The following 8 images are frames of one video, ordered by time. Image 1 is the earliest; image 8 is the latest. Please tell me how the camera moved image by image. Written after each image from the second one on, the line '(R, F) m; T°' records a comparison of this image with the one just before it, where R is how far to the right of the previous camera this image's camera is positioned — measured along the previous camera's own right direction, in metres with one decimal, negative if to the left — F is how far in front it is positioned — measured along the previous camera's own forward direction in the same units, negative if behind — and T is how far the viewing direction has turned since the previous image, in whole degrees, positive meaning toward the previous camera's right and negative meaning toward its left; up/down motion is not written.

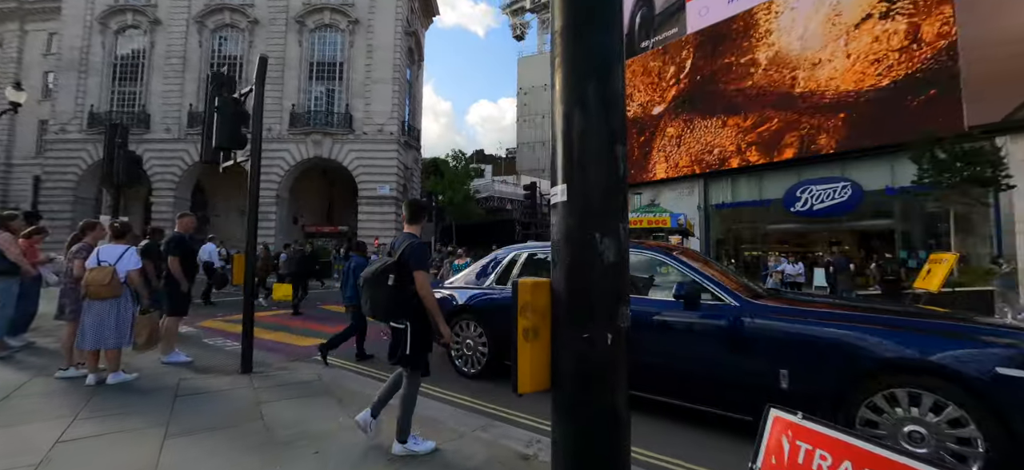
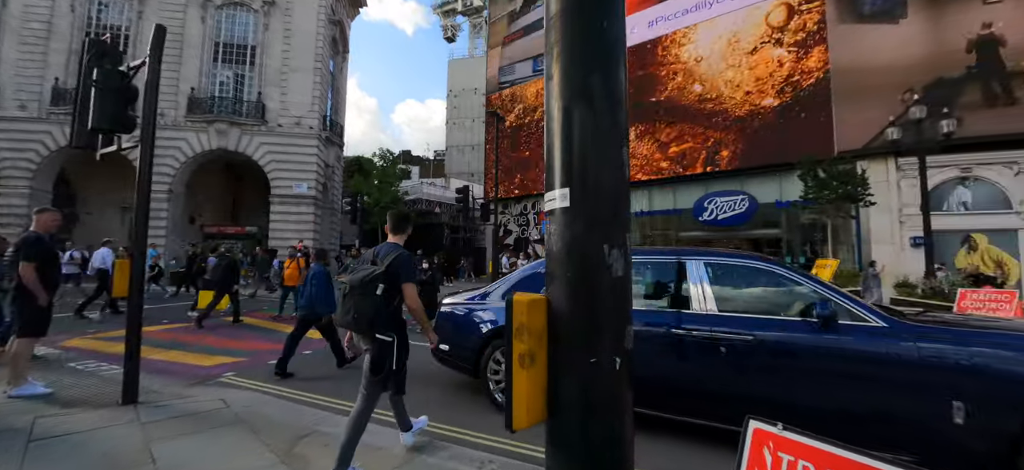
(-0.2, +0.2) m; +10°
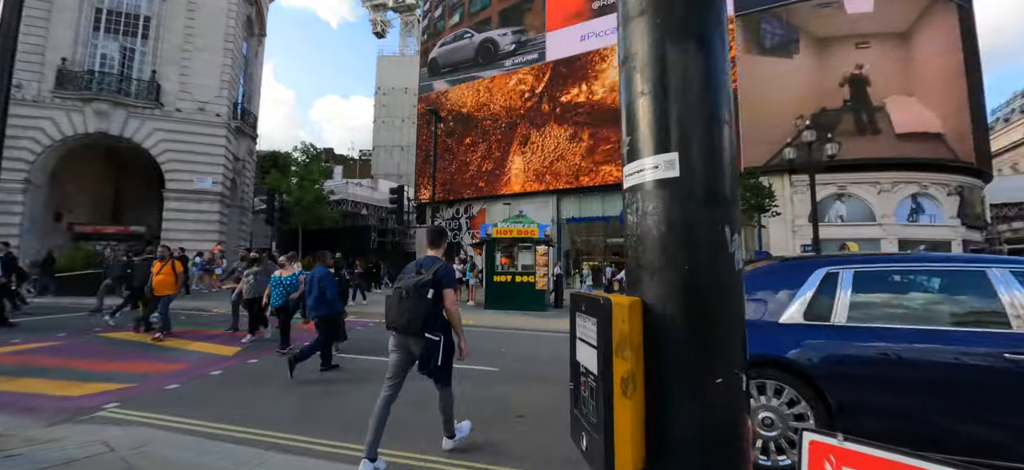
(-0.3, +0.4) m; +10°
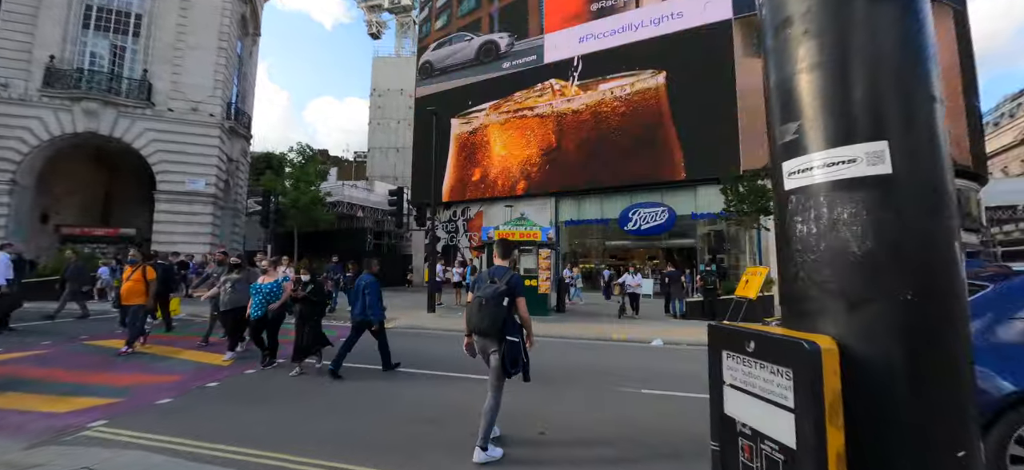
(-0.2, +0.2) m; +1°
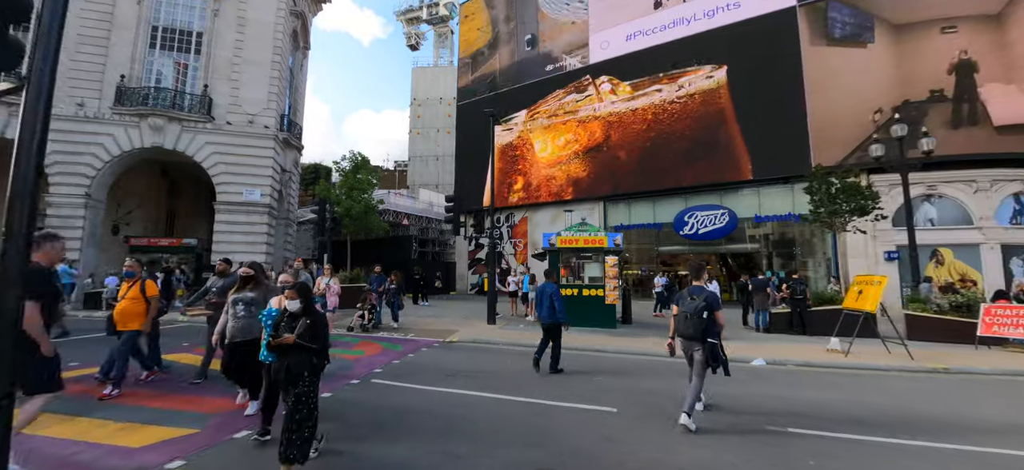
(-0.9, +0.7) m; -5°
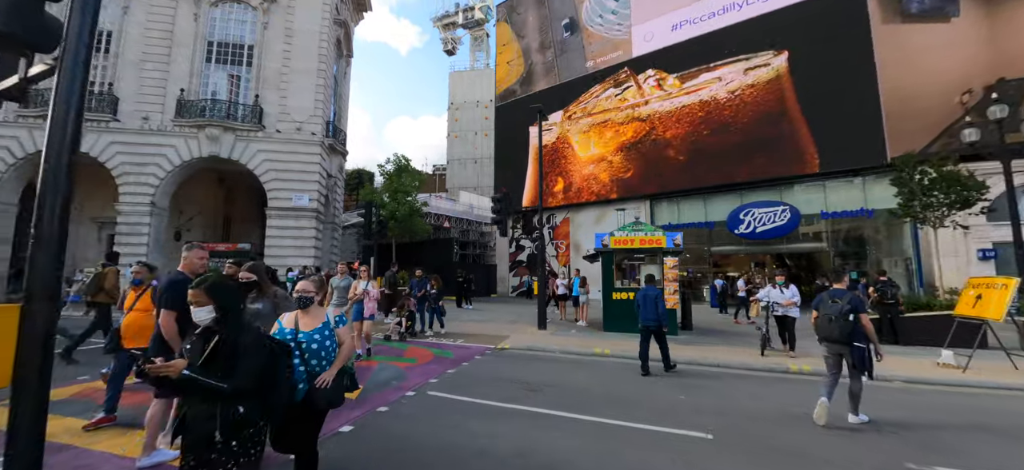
(-0.4, +0.5) m; -5°
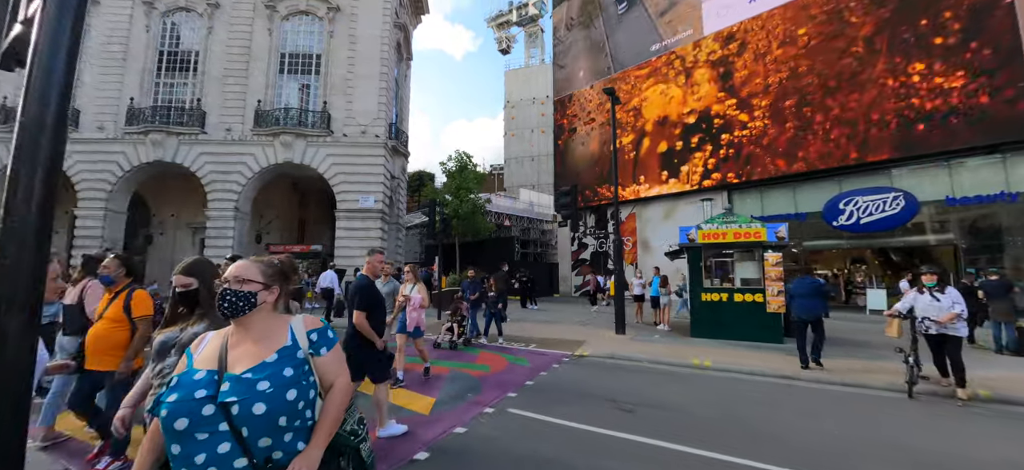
(-0.4, +0.8) m; -8°
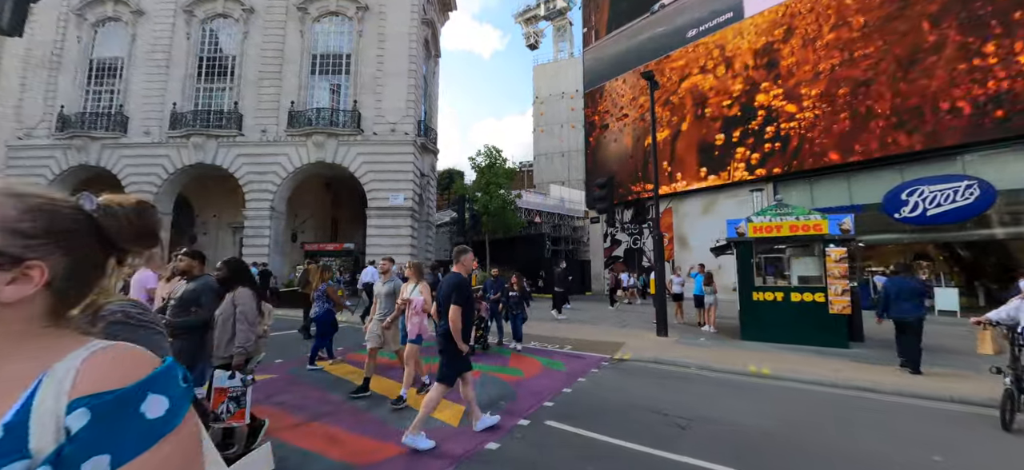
(-0.1, +0.5) m; -4°
